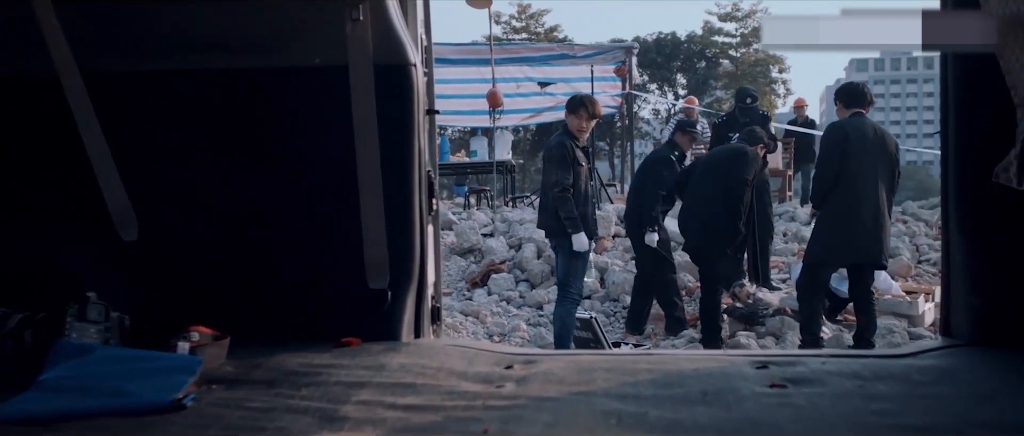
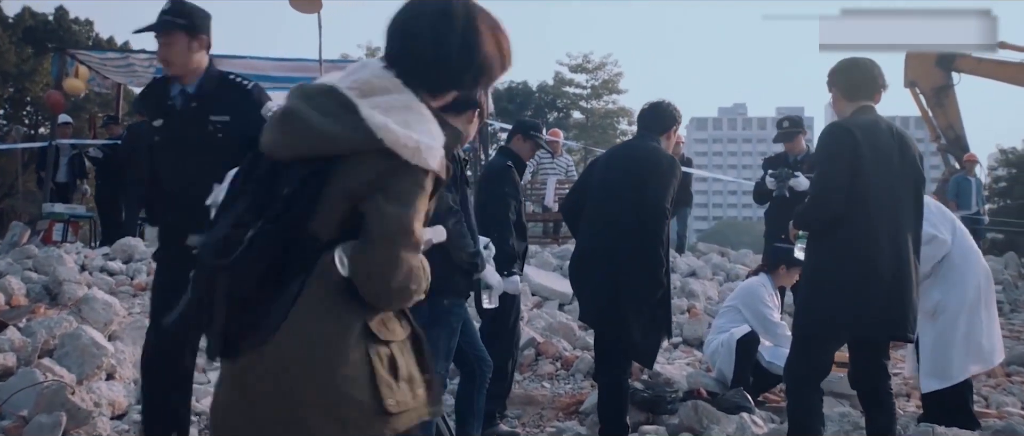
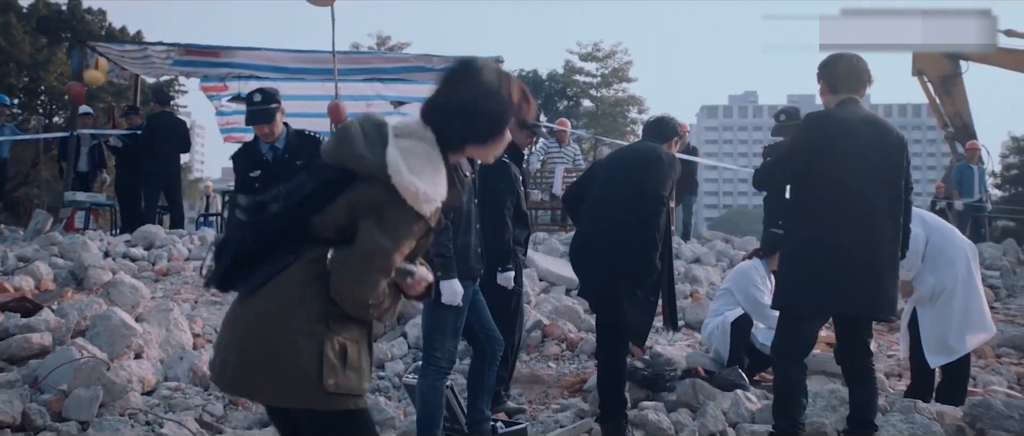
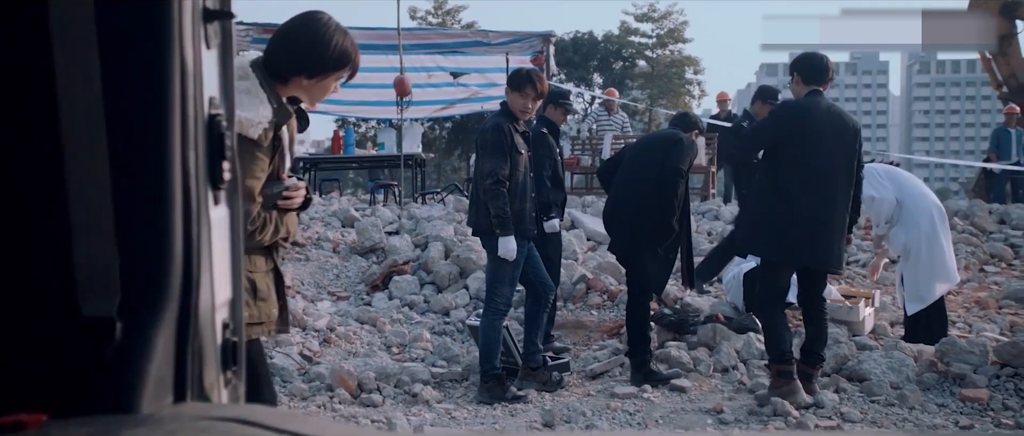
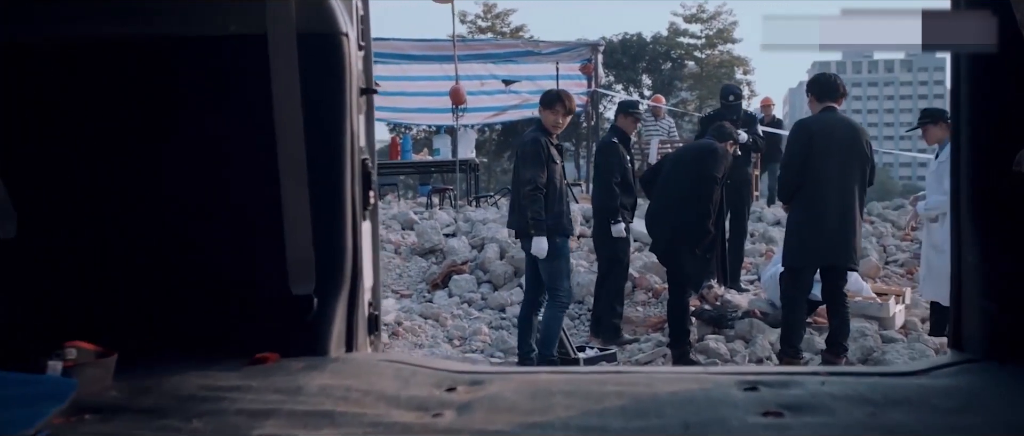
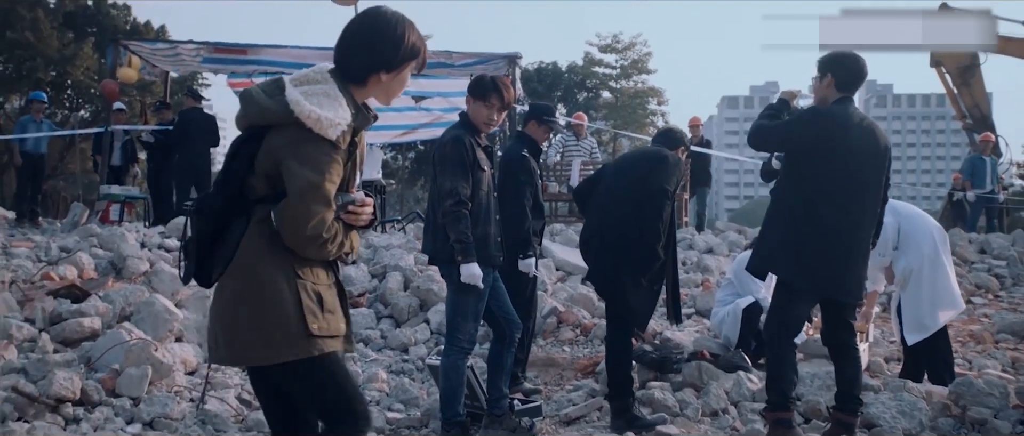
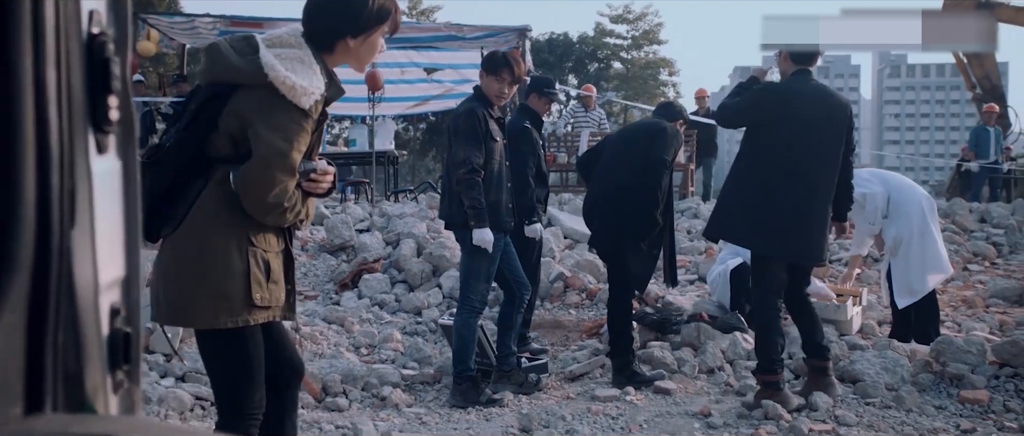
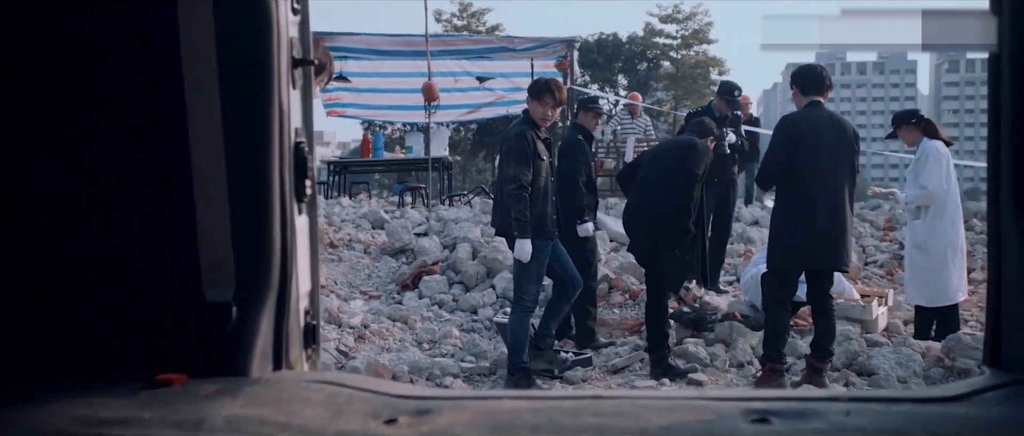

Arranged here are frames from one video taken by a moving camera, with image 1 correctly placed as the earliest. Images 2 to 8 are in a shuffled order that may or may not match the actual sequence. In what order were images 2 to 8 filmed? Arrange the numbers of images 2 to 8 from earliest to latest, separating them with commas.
5, 8, 4, 7, 6, 3, 2
